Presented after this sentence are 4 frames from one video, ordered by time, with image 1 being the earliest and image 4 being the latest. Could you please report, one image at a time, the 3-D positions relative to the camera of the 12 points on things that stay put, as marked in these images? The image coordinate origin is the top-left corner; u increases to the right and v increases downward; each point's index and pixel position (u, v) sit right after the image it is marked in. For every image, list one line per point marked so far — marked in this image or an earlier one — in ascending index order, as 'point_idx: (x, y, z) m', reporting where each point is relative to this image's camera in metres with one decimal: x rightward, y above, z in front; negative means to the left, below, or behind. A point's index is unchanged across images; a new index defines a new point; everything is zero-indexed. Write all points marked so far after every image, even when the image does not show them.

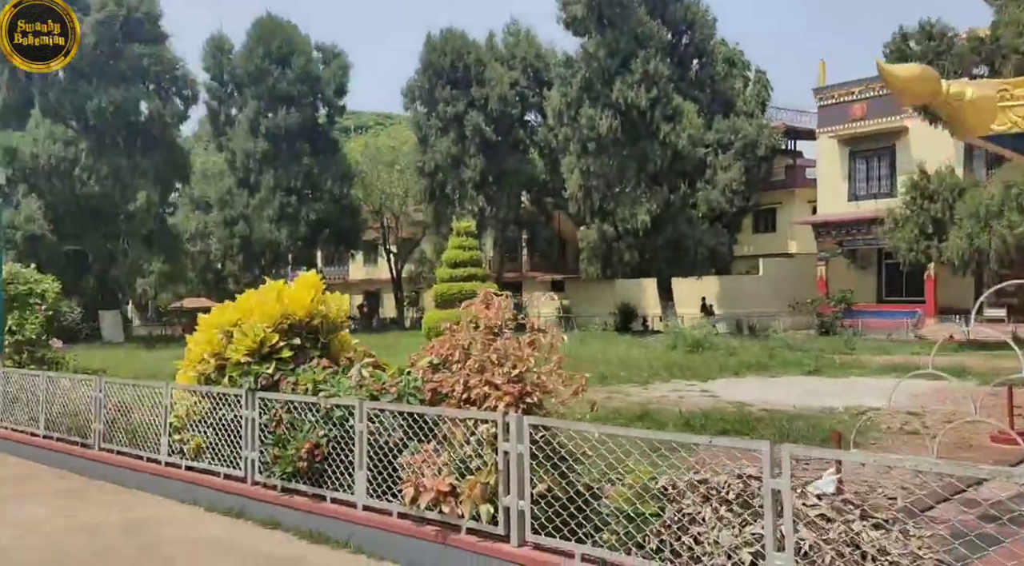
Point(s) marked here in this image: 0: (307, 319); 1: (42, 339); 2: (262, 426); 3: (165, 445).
0: (-1.4, -0.3, +5.7) m
1: (-6.3, -0.7, +11.1) m
2: (-1.6, -0.9, +5.2) m
3: (-2.6, -1.2, +6.2) m
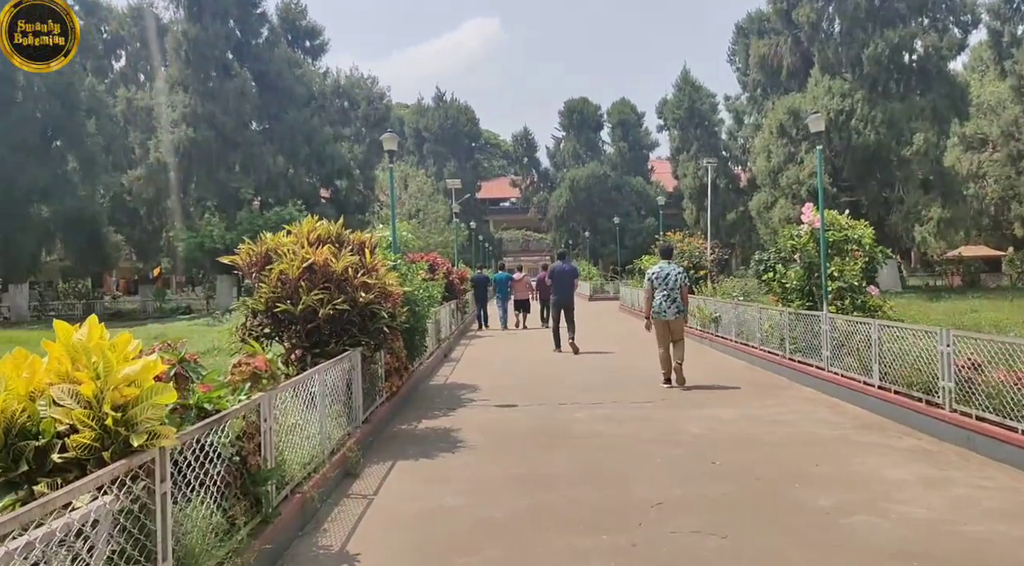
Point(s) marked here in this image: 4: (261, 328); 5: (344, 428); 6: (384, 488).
0: (+3.7, +0.1, +3.7) m
1: (+4.7, 0.0, +10.9) m
2: (+3.2, -0.6, +3.5) m
3: (+3.3, -0.8, +4.9) m
4: (-2.5, -0.4, +8.0) m
5: (-1.6, -1.3, +7.5) m
6: (-1.1, -1.7, +6.7) m
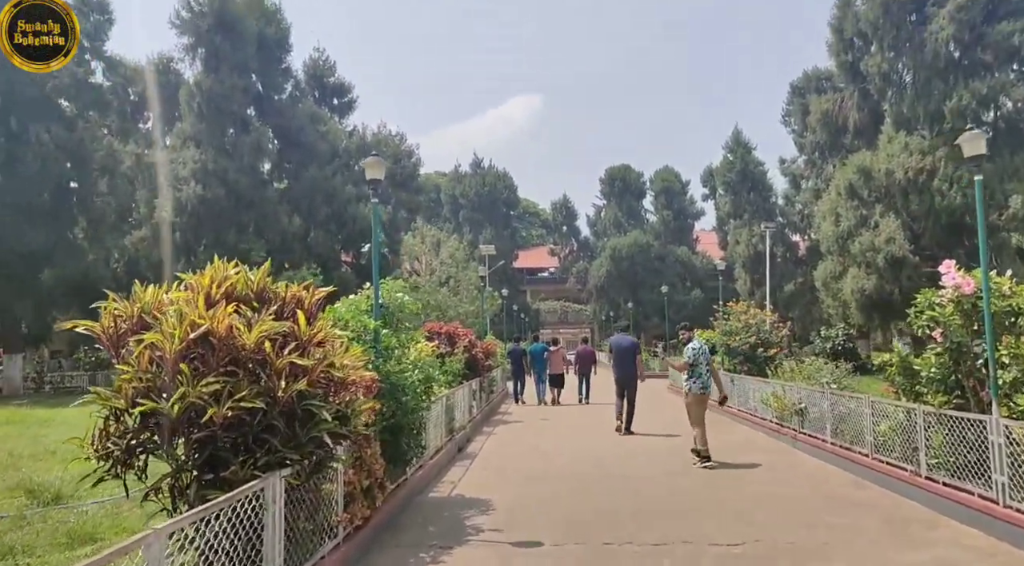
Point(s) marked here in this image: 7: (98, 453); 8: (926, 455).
0: (+3.6, -0.1, +0.4) m
1: (+4.9, -0.9, +7.5) m
2: (+3.1, -0.8, +0.2) m
3: (+3.3, -1.1, +1.6) m
4: (-2.4, -0.9, +5.0) m
5: (-1.5, -1.8, +4.3) m
6: (-1.0, -2.1, +3.4) m
7: (-2.6, -1.0, +5.0) m
8: (+4.4, -1.8, +8.6) m
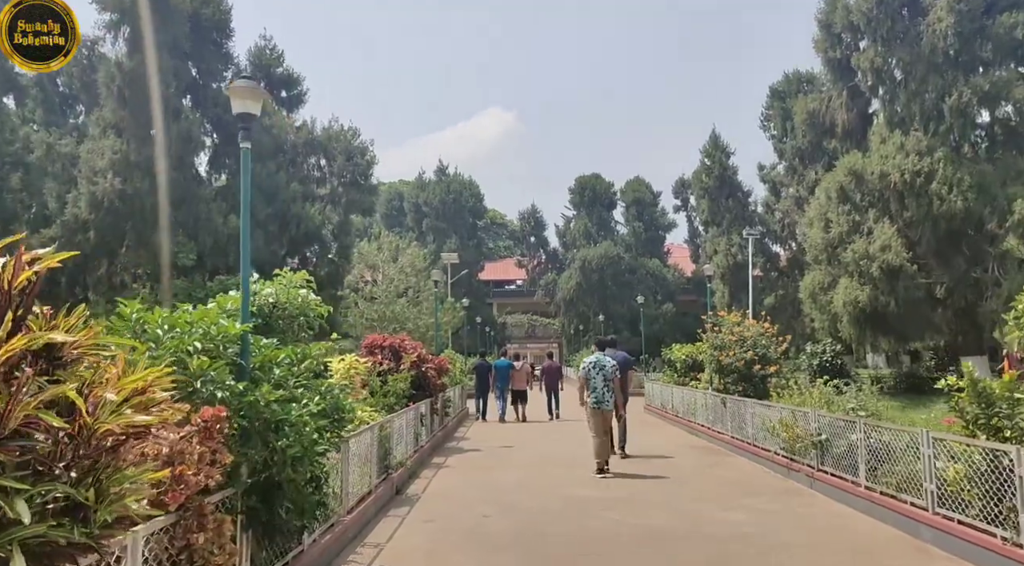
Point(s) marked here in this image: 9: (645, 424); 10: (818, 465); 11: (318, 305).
0: (+3.5, +0.1, -2.0) m
1: (+4.5, -0.8, +5.1) m
2: (+3.0, -0.6, -2.3) m
3: (+3.1, -1.0, -0.9) m
4: (-2.7, -0.8, +2.2) m
5: (-1.8, -1.6, +1.6) m
6: (-1.3, -1.9, +0.8) m
7: (-2.9, -0.9, +2.3) m
8: (+3.9, -1.8, +6.1) m
9: (+3.1, -3.4, +18.8) m
10: (+4.0, -2.3, +10.4) m
11: (-1.8, -0.2, +7.5) m
